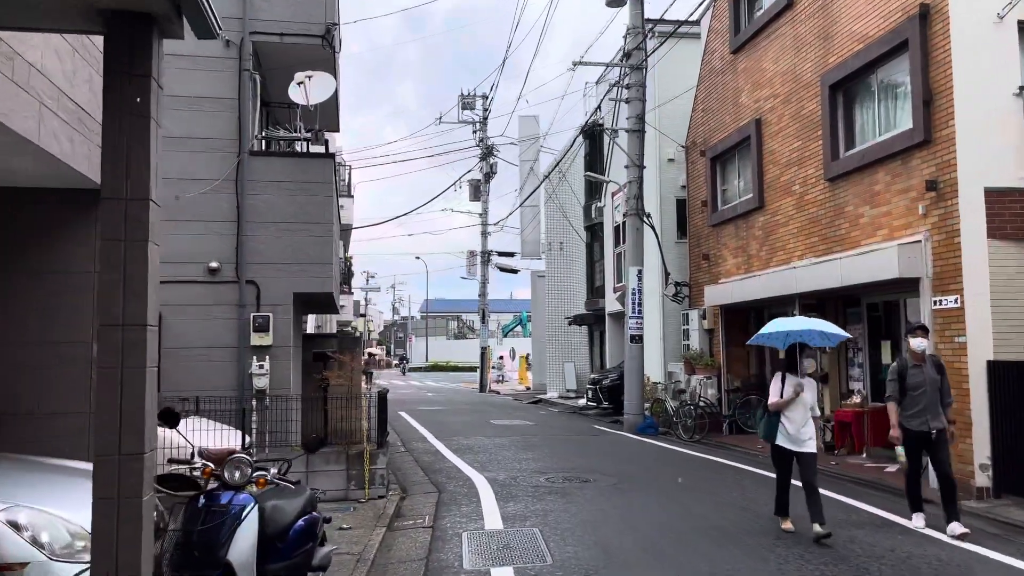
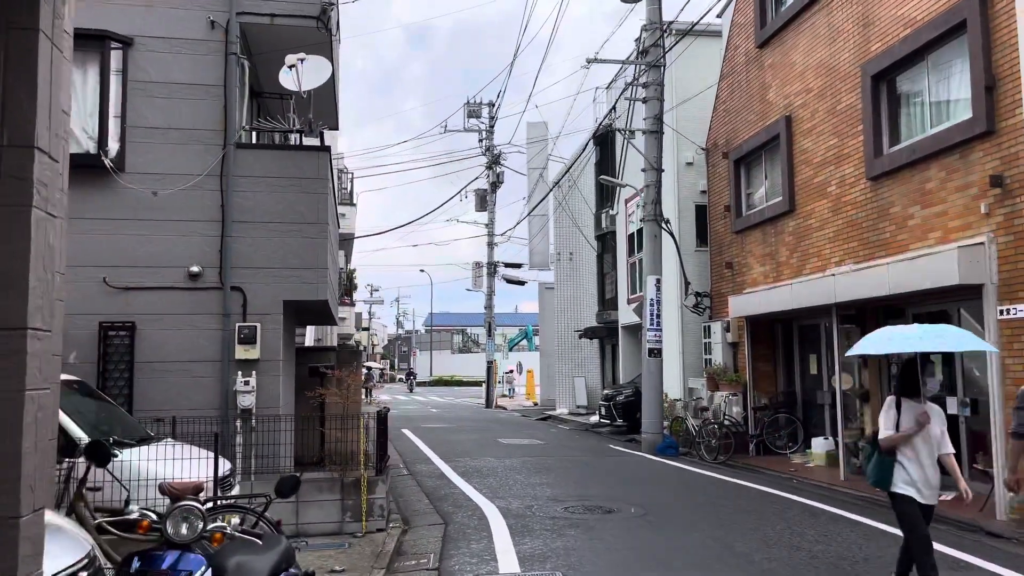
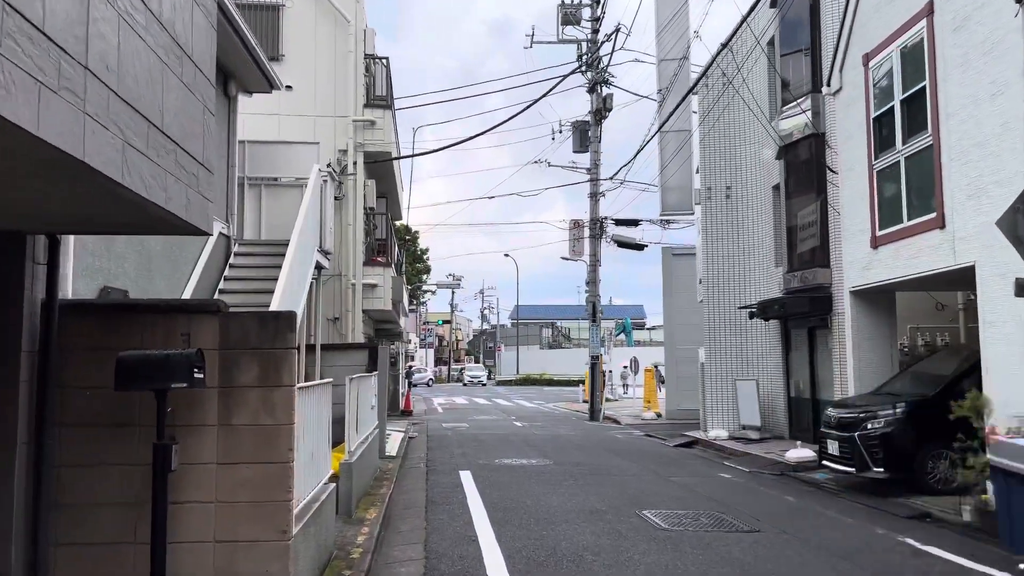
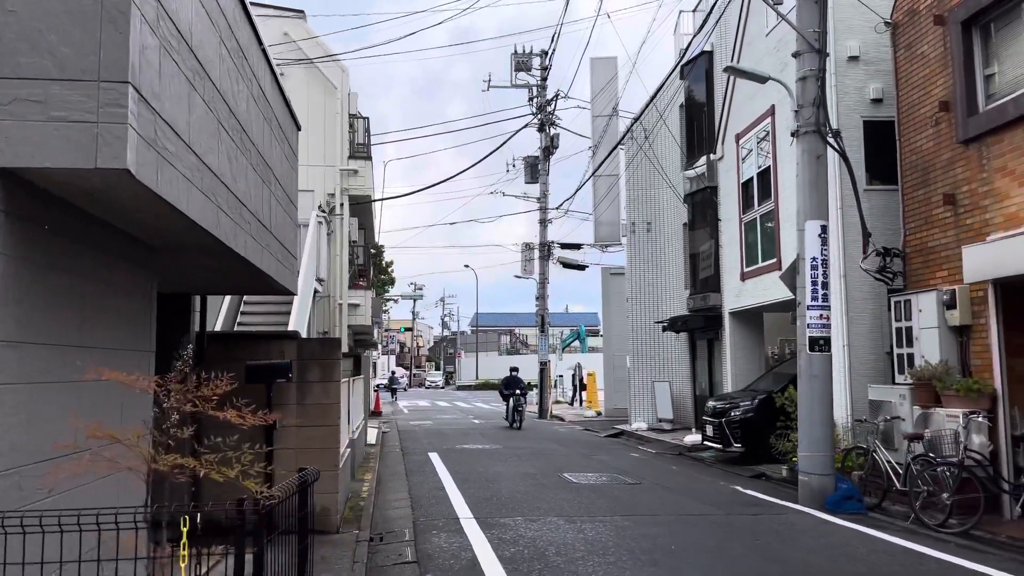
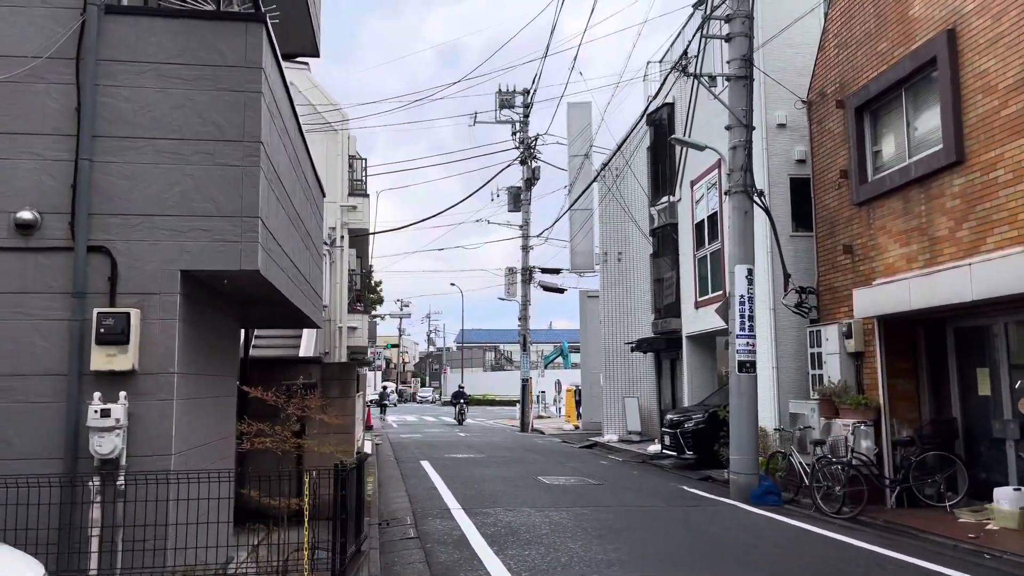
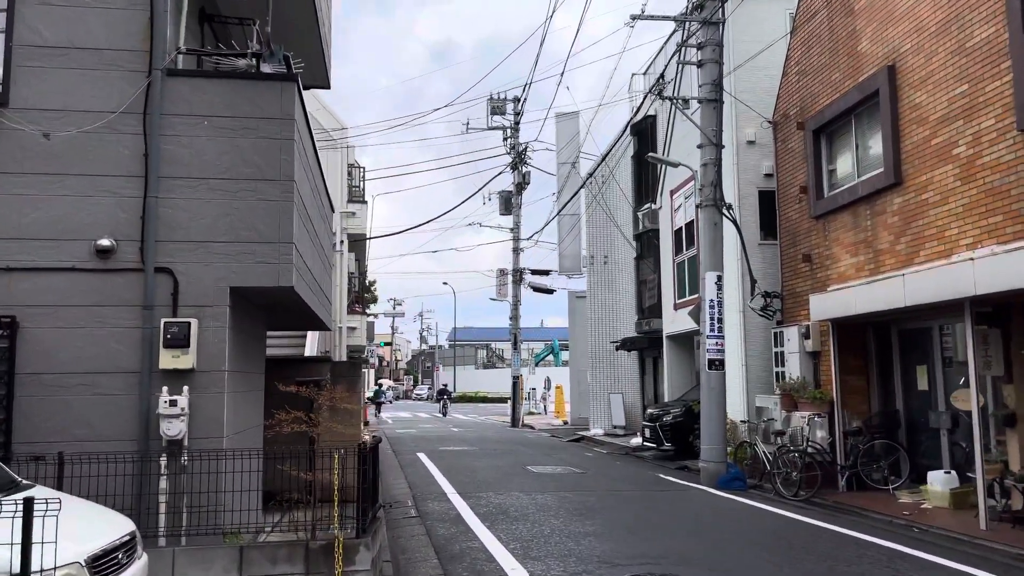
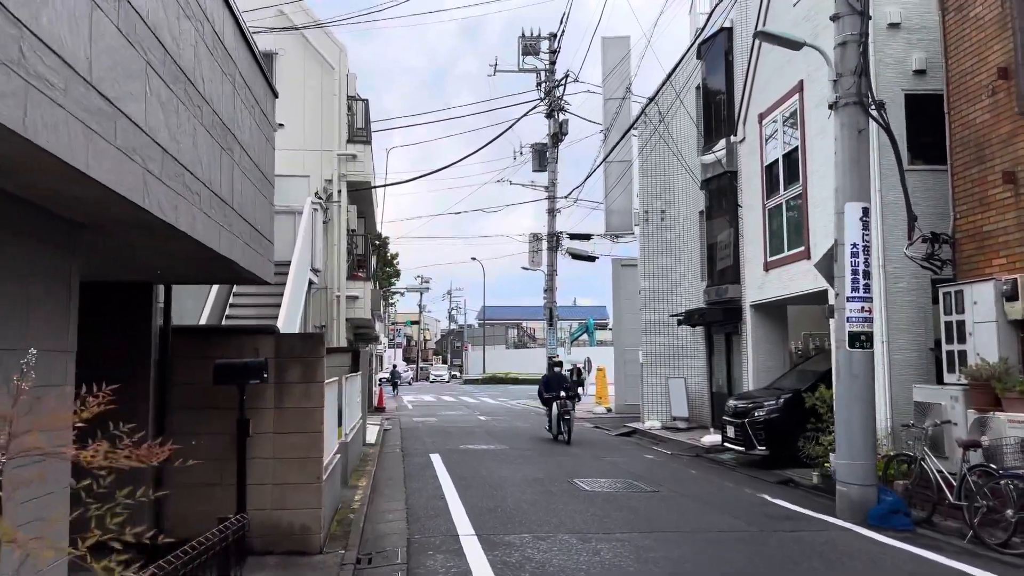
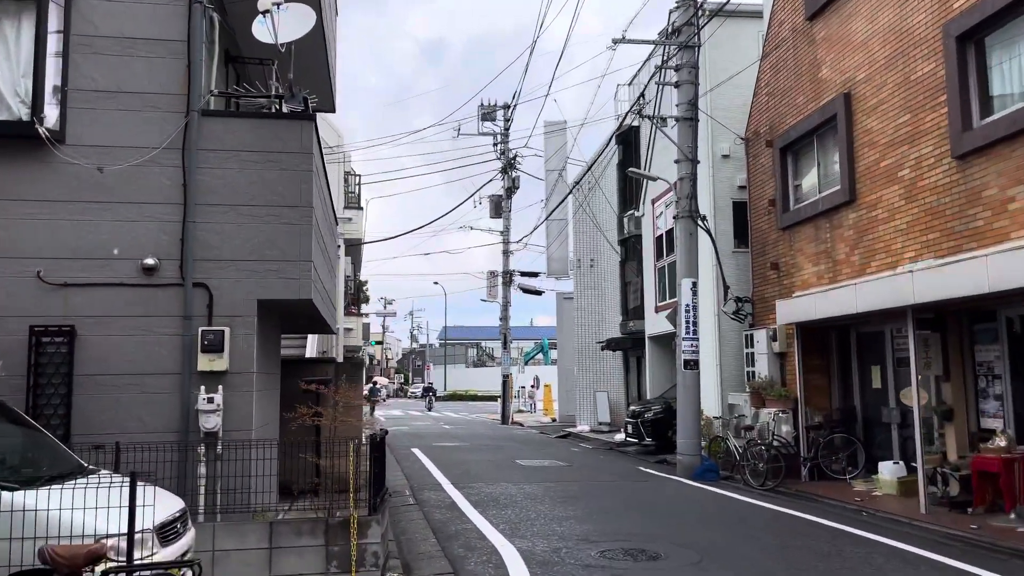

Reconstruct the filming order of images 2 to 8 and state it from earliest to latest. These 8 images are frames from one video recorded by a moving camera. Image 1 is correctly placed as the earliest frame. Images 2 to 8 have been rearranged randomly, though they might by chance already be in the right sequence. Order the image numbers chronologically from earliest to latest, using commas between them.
2, 8, 6, 5, 4, 7, 3
